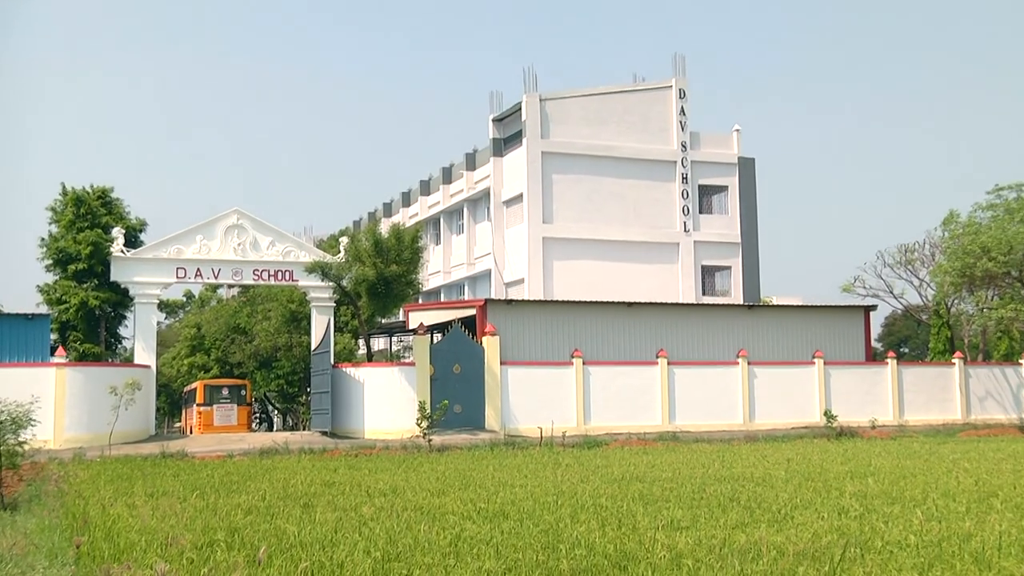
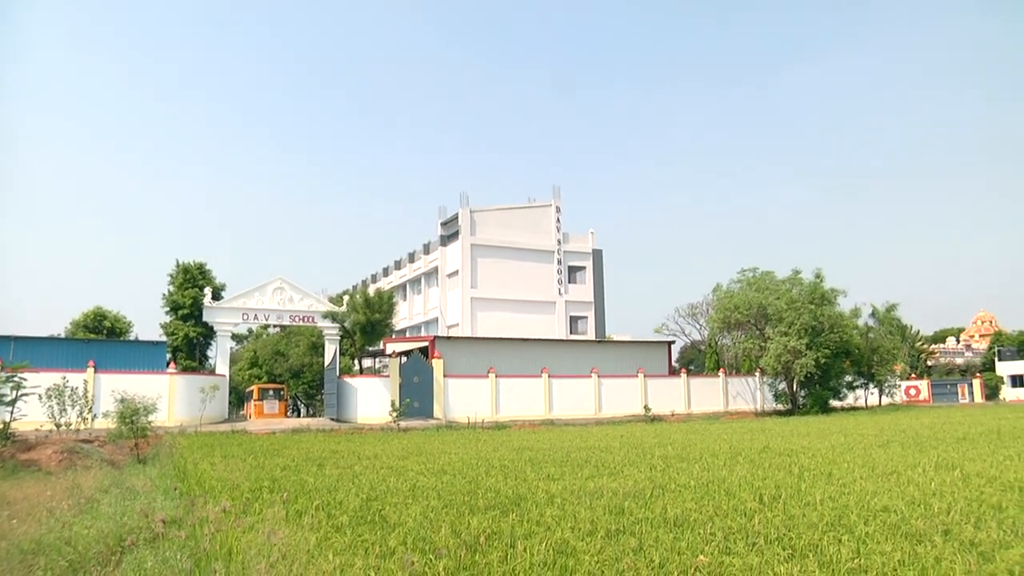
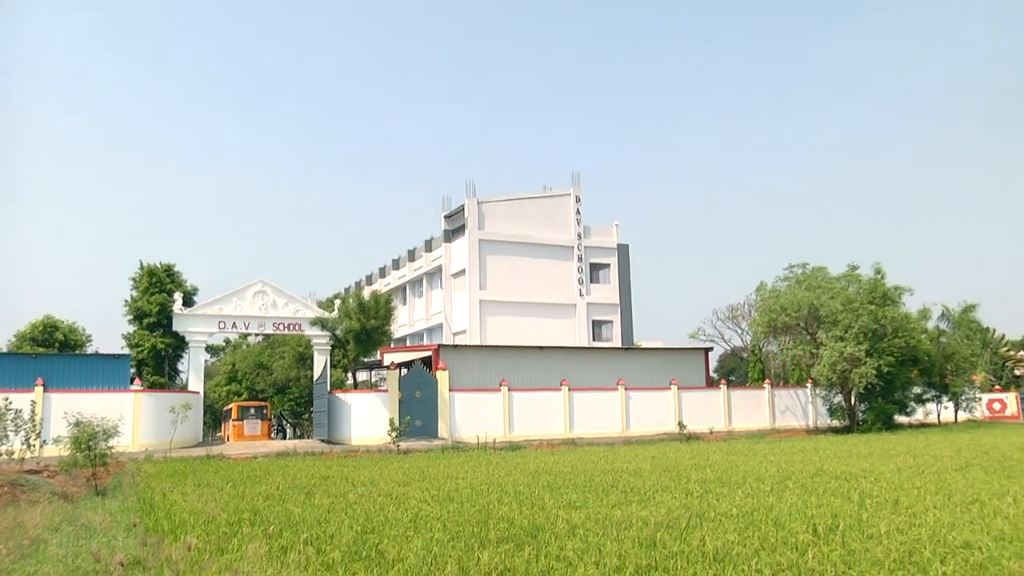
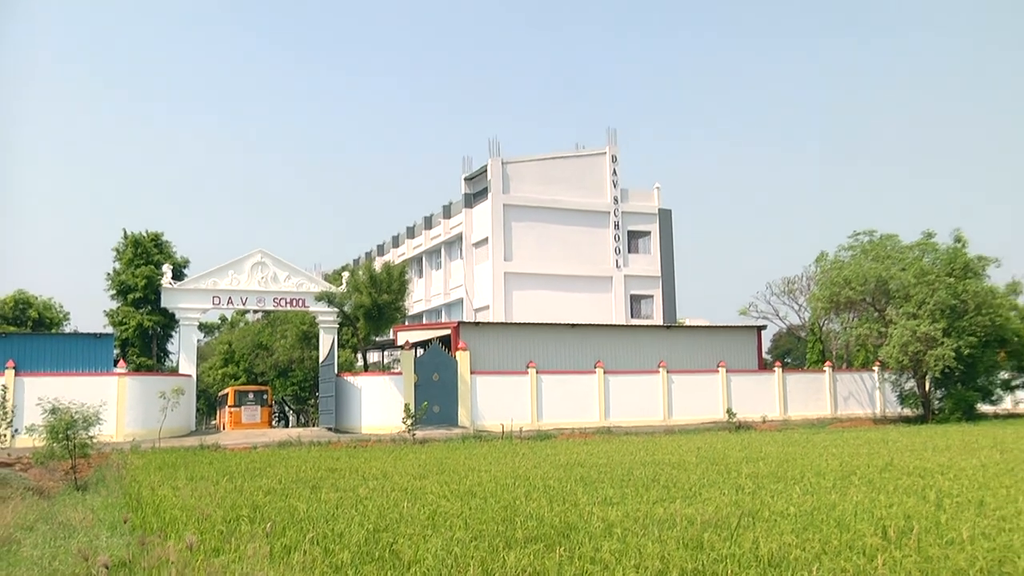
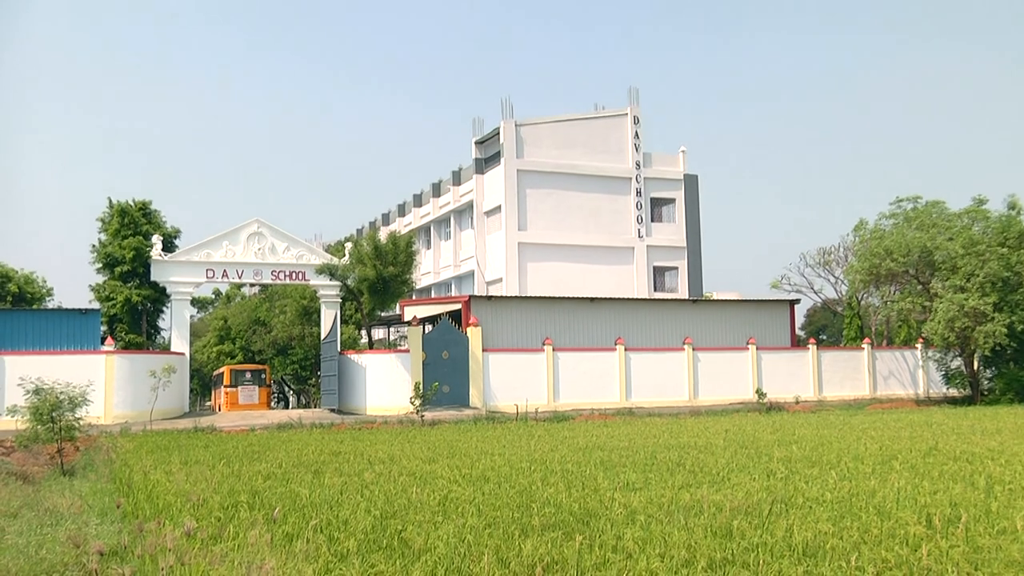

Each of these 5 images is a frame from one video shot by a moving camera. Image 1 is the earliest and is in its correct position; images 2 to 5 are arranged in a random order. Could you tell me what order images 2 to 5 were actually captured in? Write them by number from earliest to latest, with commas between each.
5, 4, 3, 2
